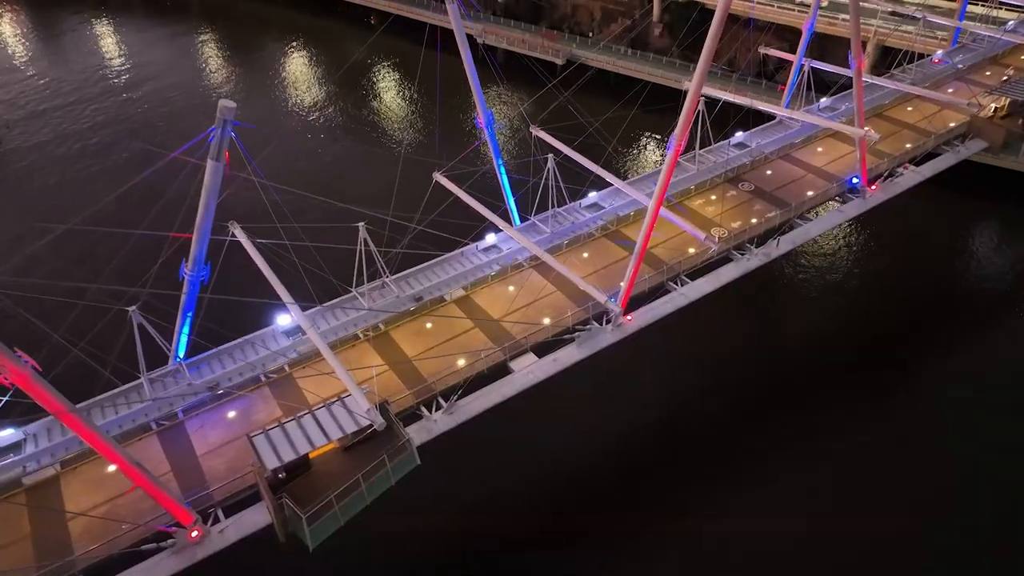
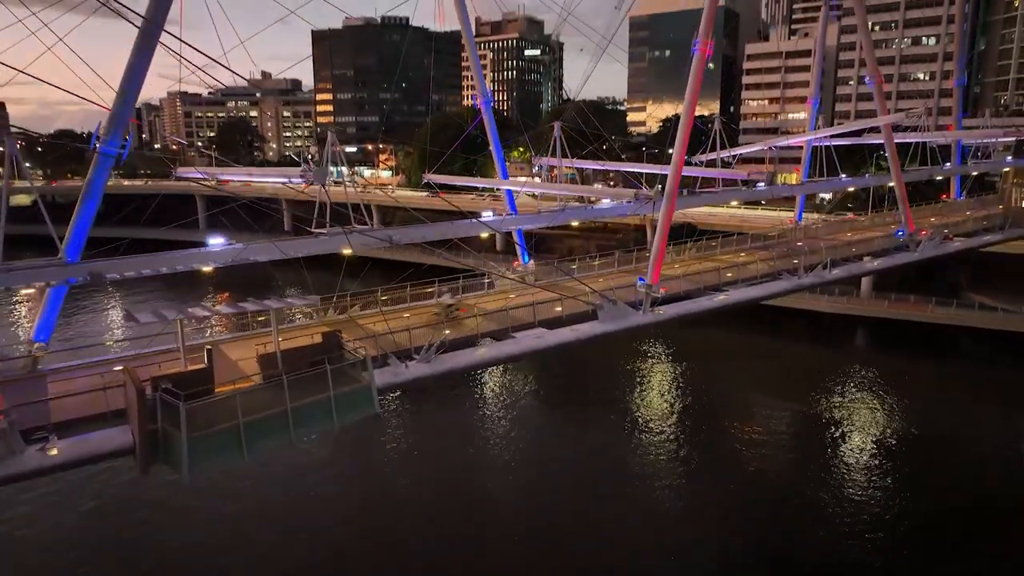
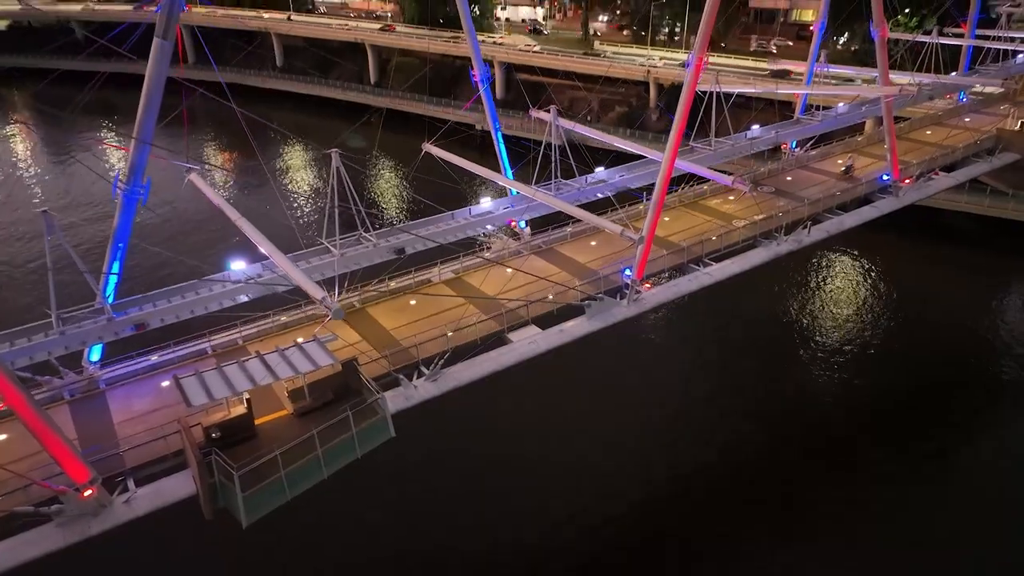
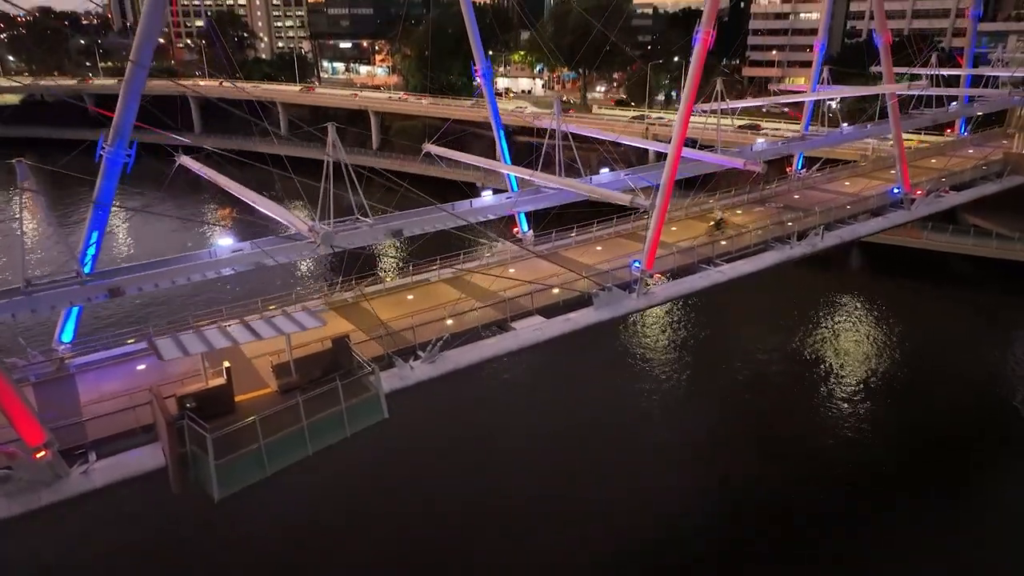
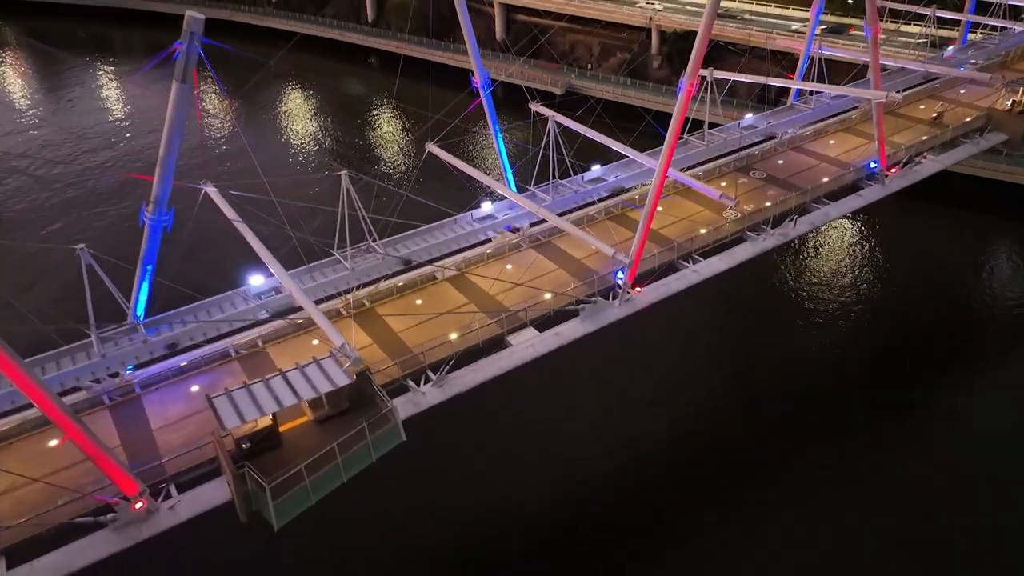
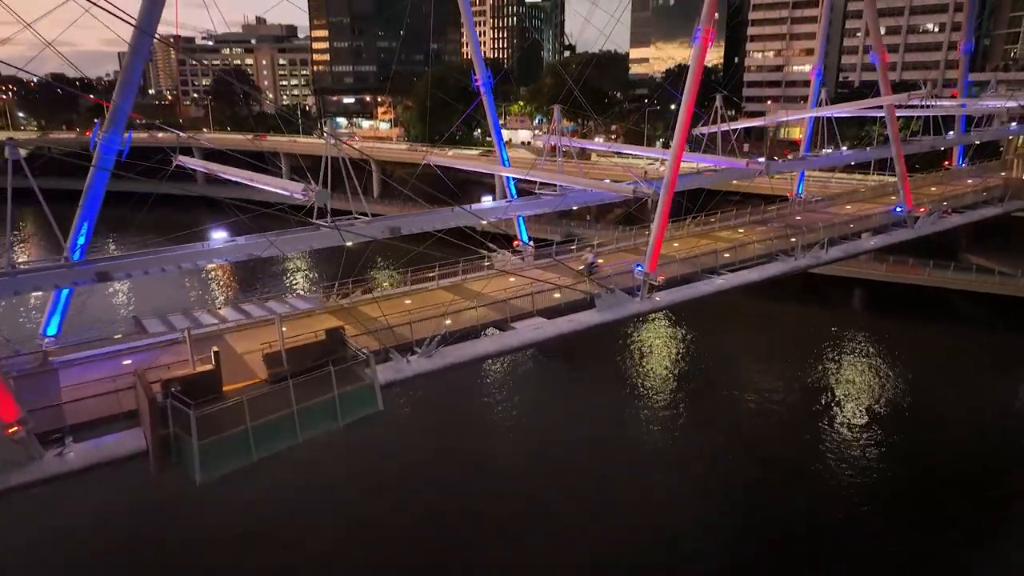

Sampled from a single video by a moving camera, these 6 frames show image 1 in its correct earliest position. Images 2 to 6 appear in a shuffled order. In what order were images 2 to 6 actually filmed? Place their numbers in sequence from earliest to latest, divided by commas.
5, 3, 4, 6, 2
